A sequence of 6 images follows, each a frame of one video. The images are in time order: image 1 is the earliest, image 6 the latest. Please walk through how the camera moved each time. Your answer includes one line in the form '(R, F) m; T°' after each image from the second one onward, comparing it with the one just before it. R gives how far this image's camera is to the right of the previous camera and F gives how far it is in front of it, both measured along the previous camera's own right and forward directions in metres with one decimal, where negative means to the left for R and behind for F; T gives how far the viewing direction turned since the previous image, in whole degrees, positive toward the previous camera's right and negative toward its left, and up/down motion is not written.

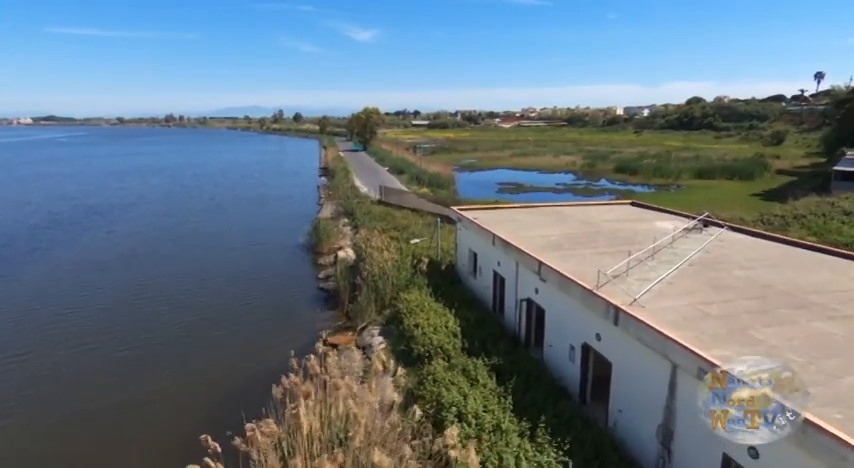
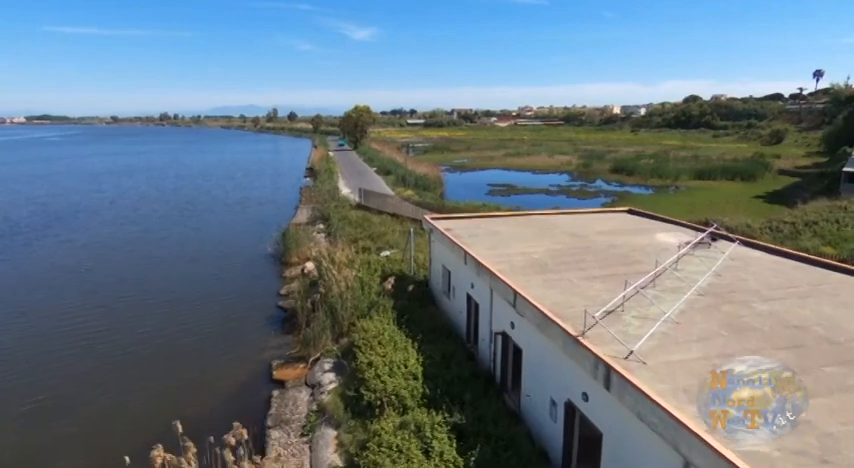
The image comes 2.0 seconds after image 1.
(+0.8, +2.3) m; 0°
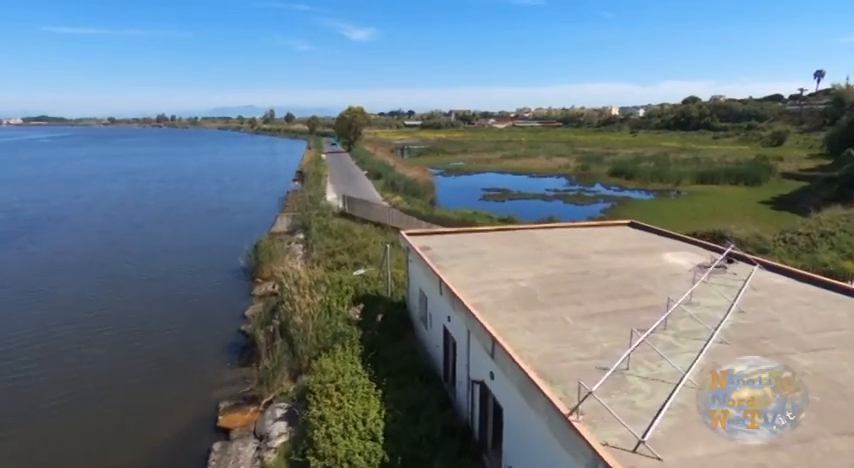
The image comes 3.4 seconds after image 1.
(+0.5, +1.9) m; 0°
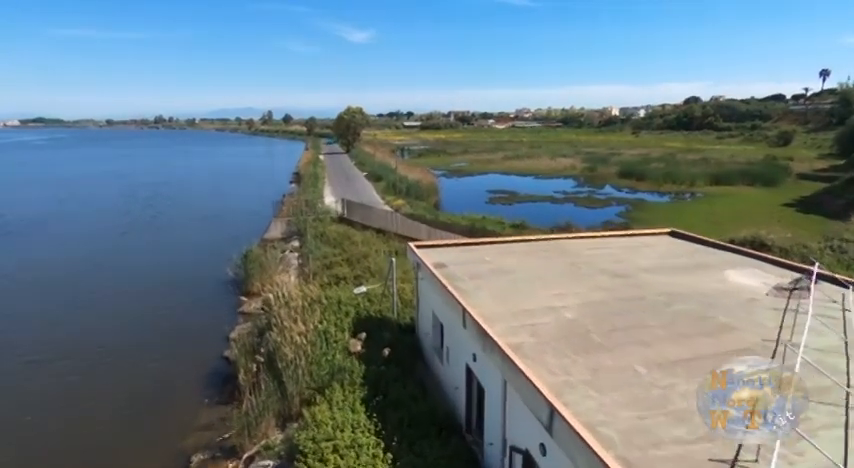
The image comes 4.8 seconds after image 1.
(-0.3, +2.2) m; 0°
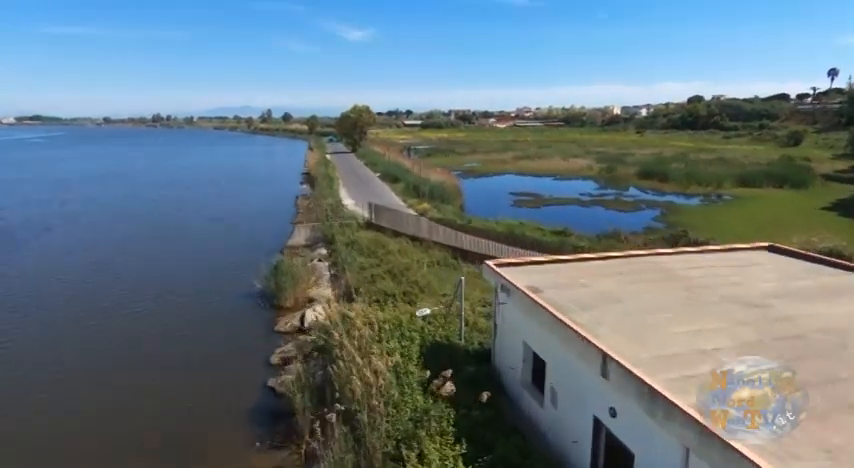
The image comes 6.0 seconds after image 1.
(-1.6, +1.6) m; 0°
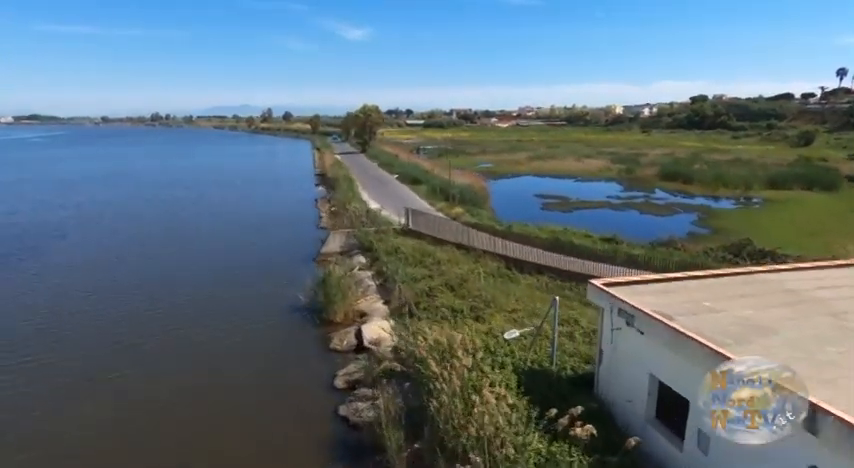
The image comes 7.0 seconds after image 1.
(-1.7, +1.1) m; 0°
